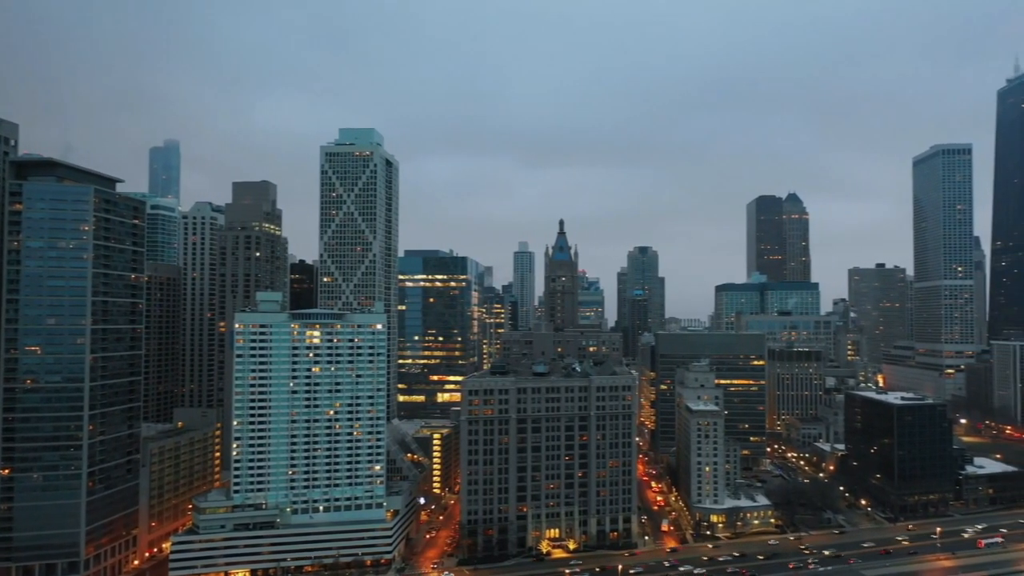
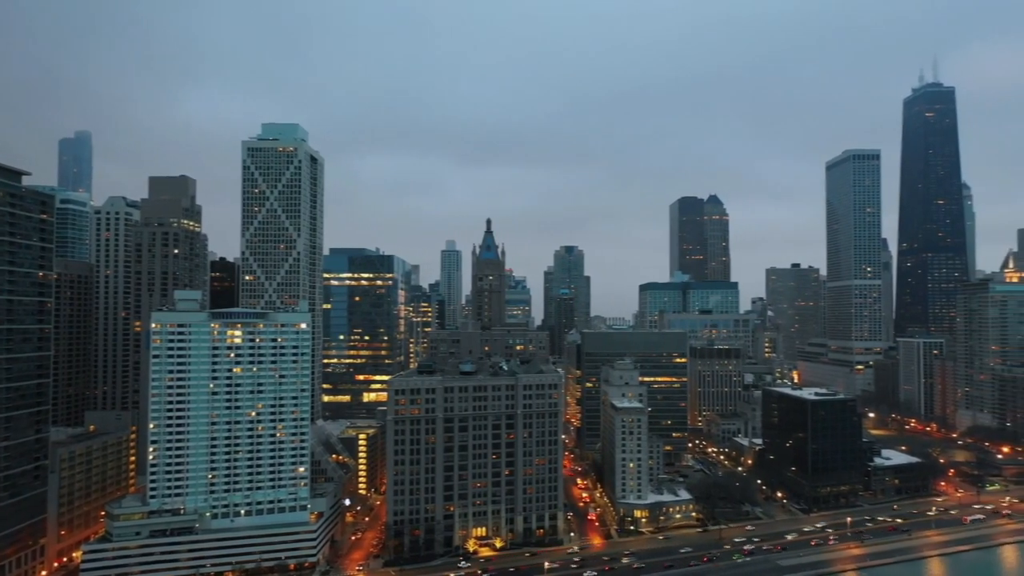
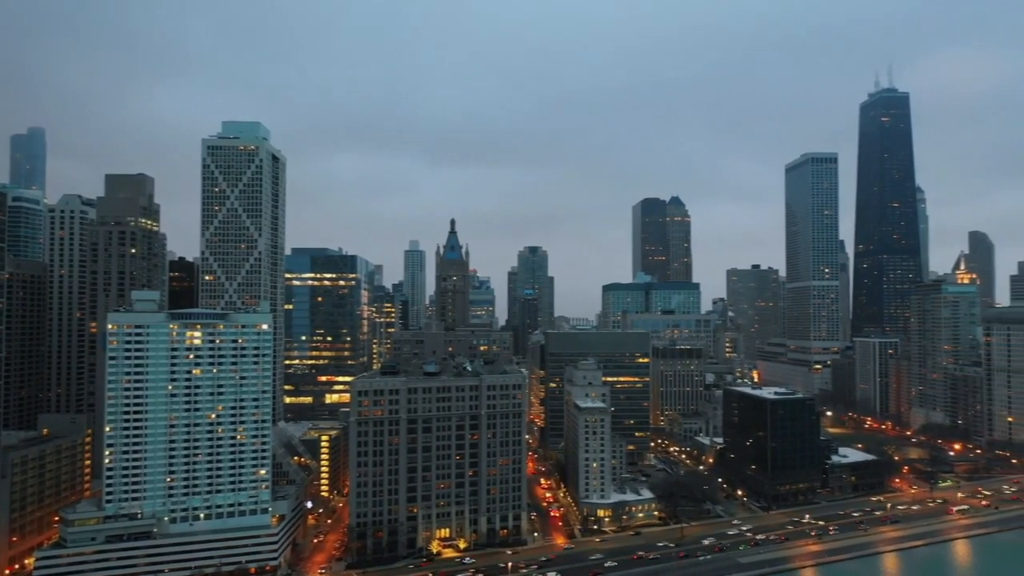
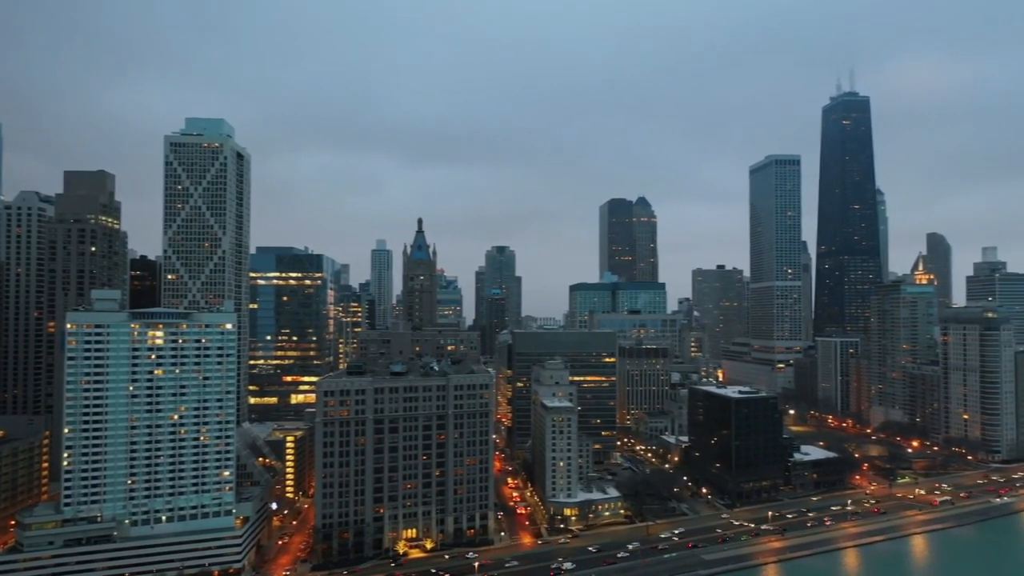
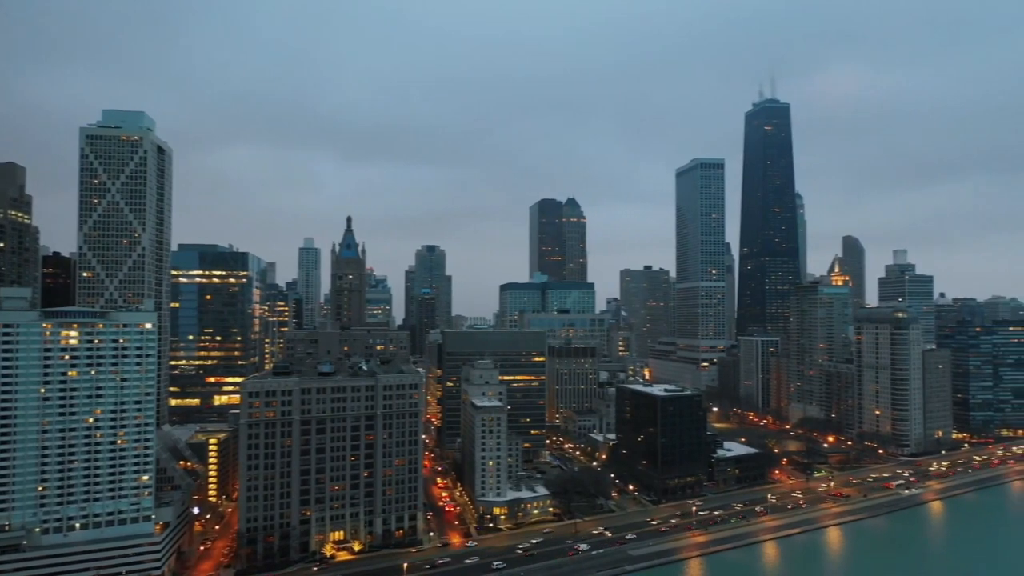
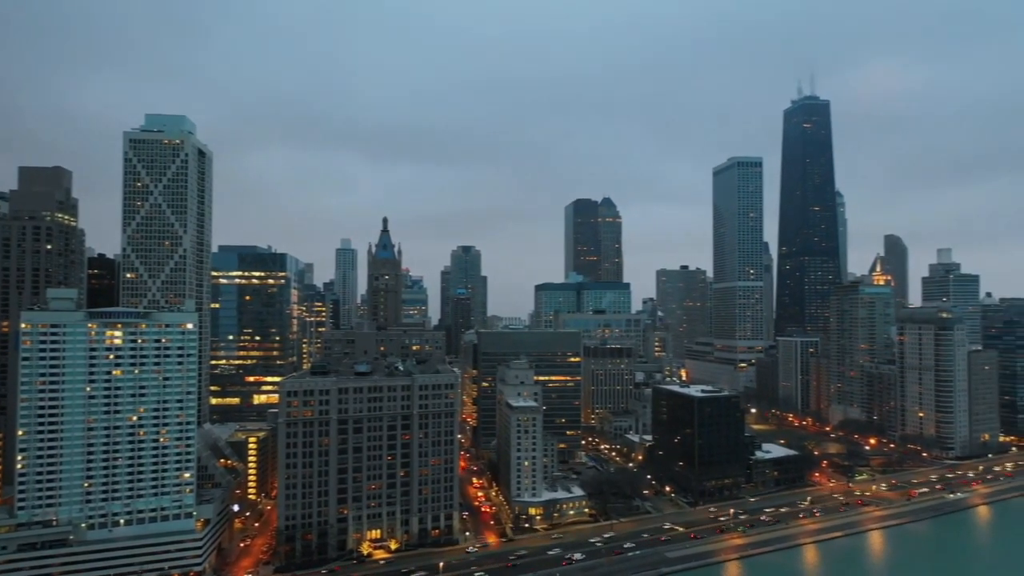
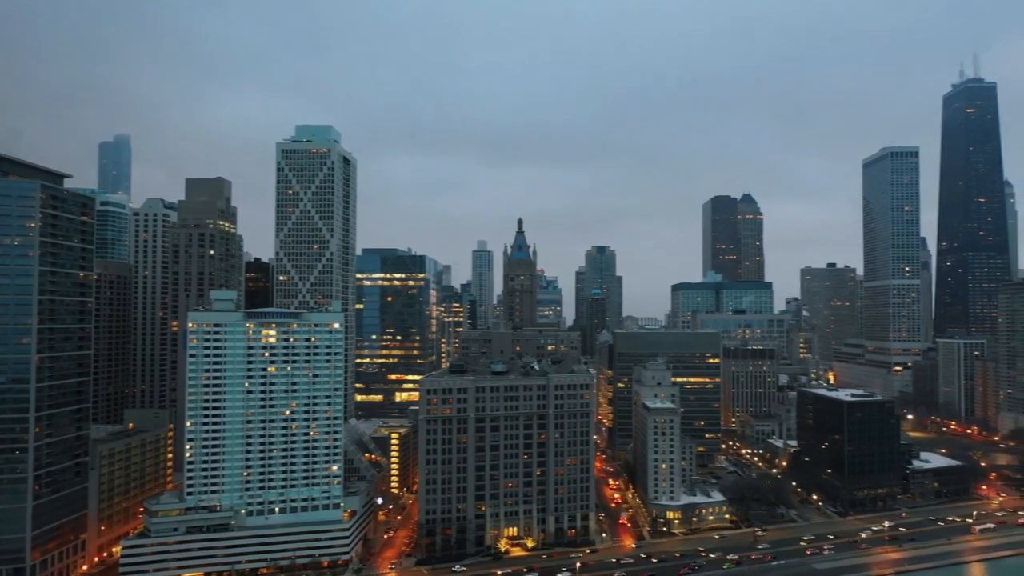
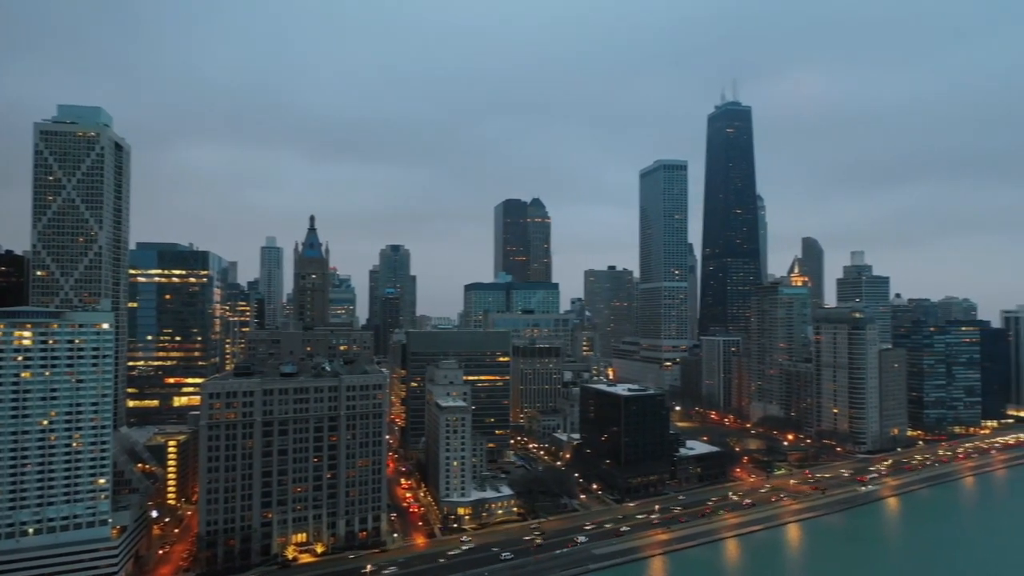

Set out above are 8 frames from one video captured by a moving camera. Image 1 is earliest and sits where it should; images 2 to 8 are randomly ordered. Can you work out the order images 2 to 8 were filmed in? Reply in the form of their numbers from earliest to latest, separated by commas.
7, 2, 3, 4, 6, 5, 8
